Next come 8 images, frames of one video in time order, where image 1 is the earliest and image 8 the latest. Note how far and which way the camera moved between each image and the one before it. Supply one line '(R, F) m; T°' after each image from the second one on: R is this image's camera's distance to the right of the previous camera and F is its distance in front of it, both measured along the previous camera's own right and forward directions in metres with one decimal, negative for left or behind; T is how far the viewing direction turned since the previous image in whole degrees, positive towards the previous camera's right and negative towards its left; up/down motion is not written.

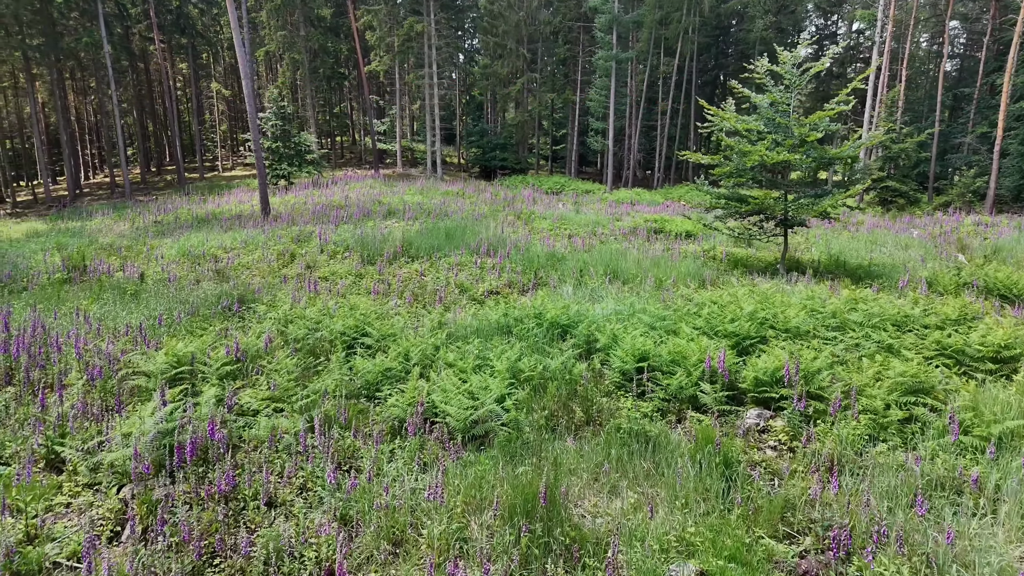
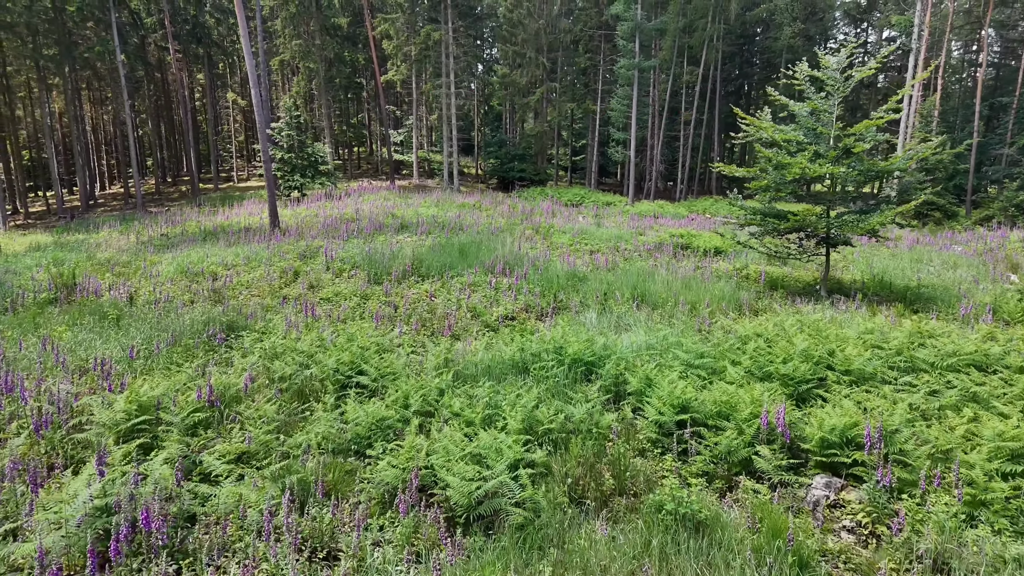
(0.0, +0.7) m; -1°
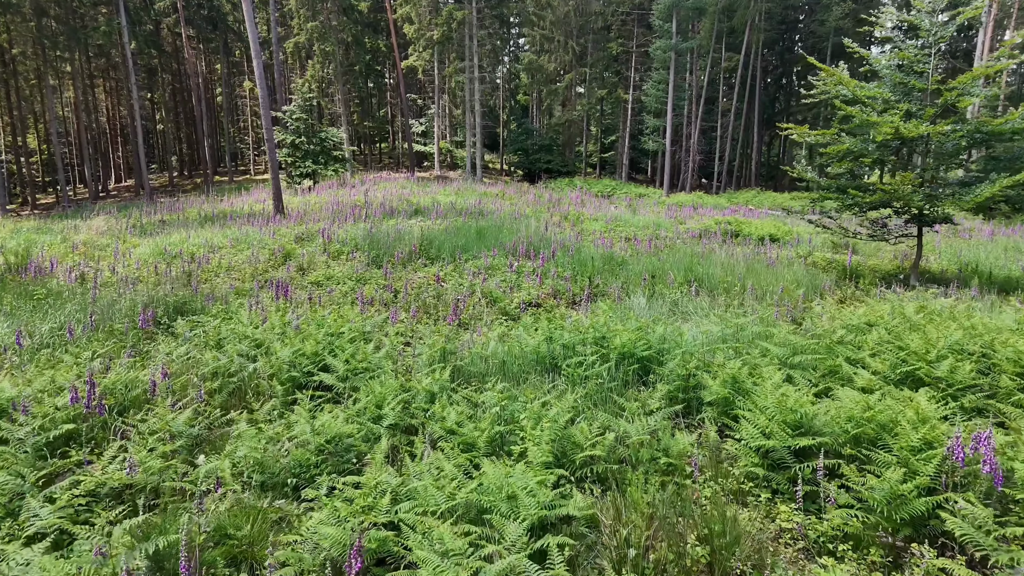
(0.0, +1.4) m; -2°
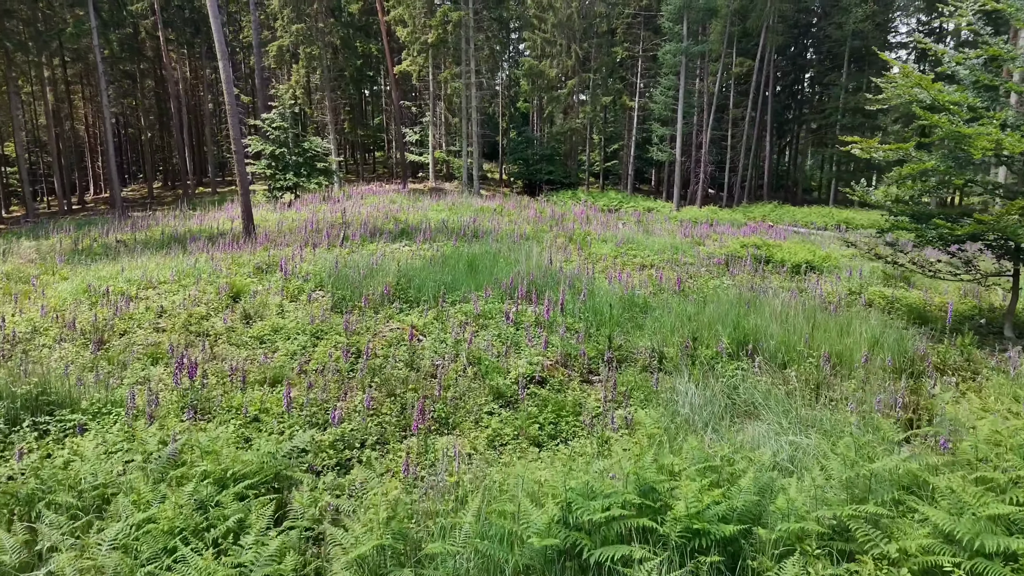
(0.0, +1.5) m; 0°
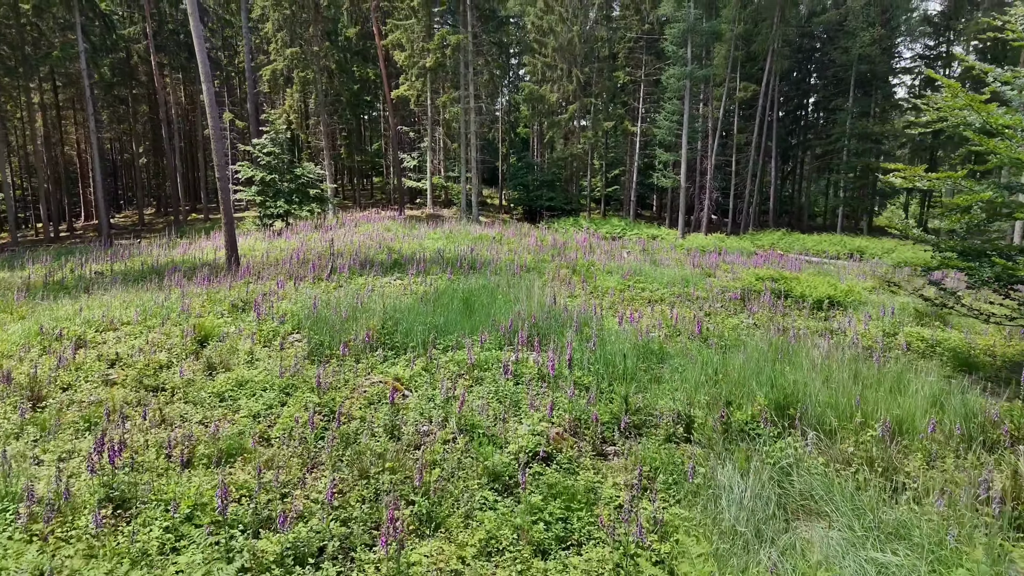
(0.0, +0.7) m; 0°
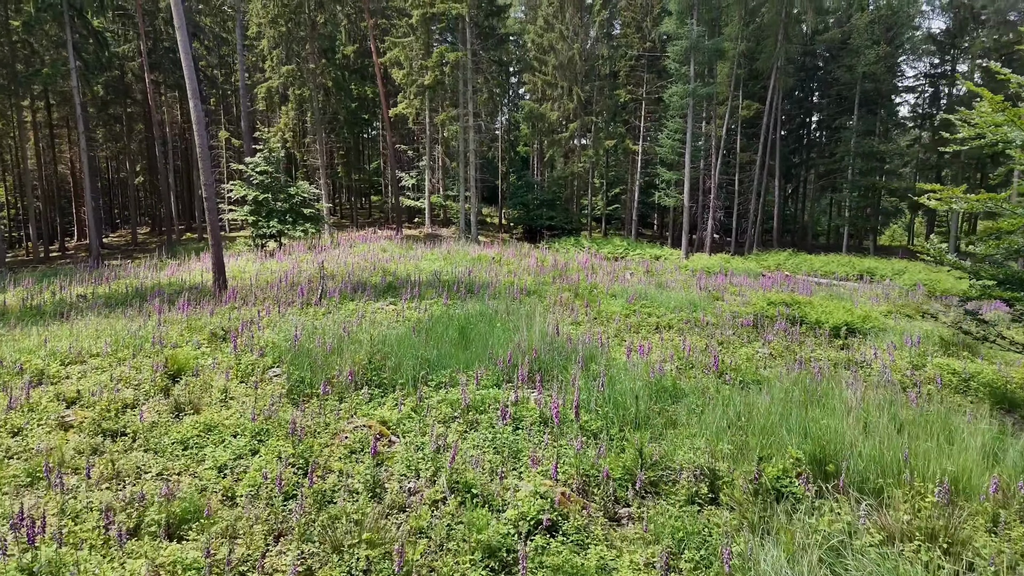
(0.0, +0.5) m; 0°
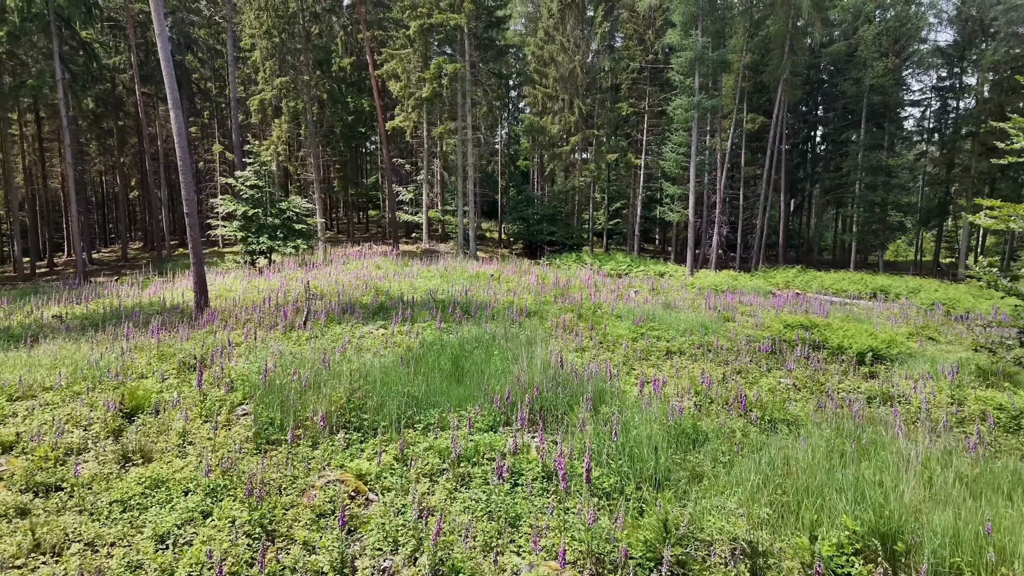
(0.0, +0.6) m; 0°
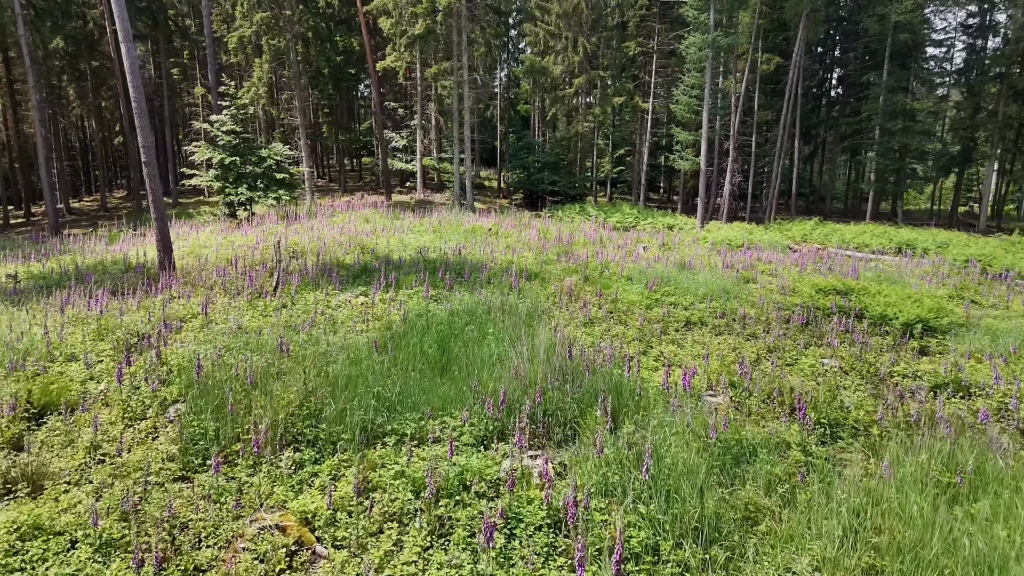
(0.0, +1.0) m; 0°
